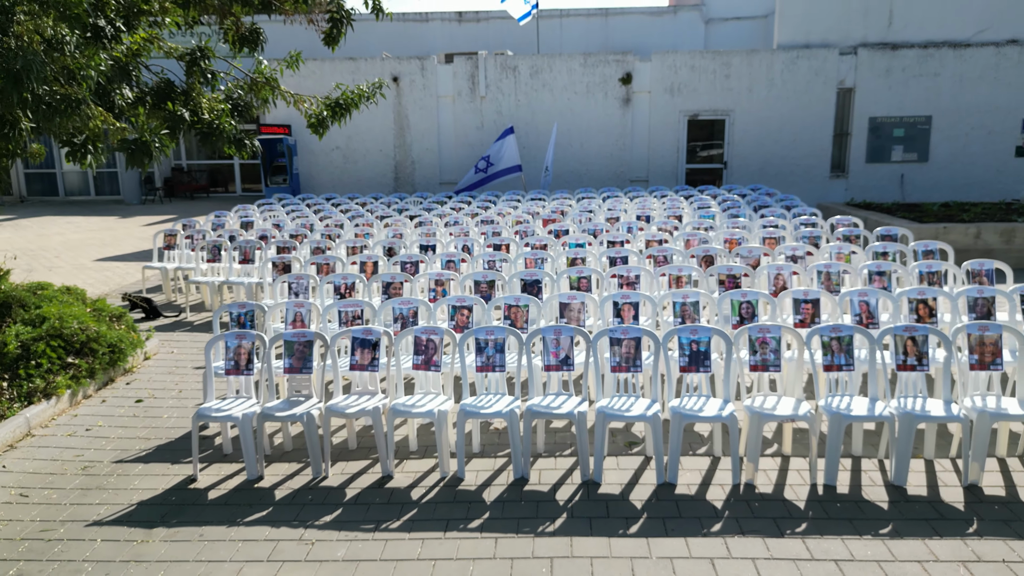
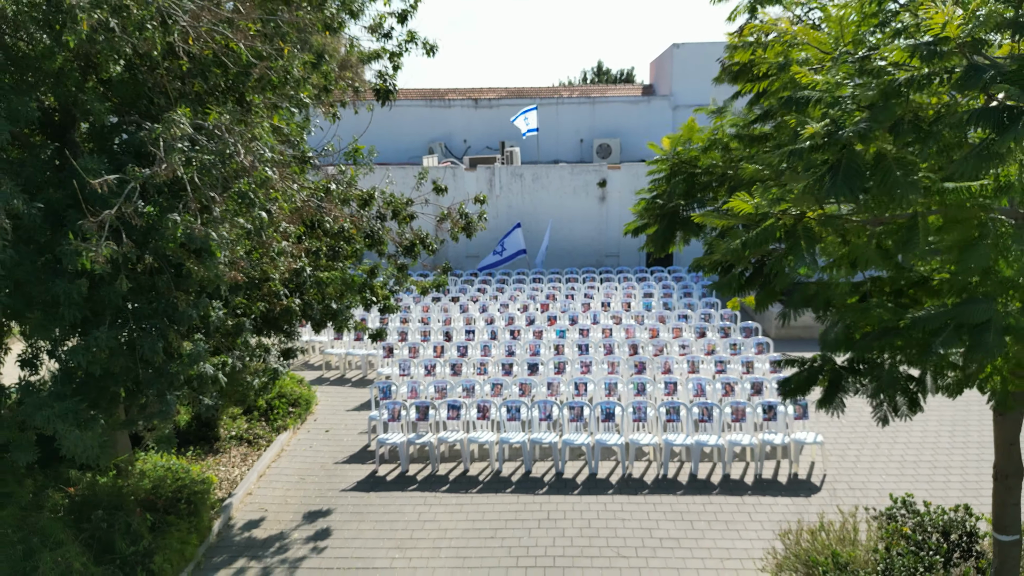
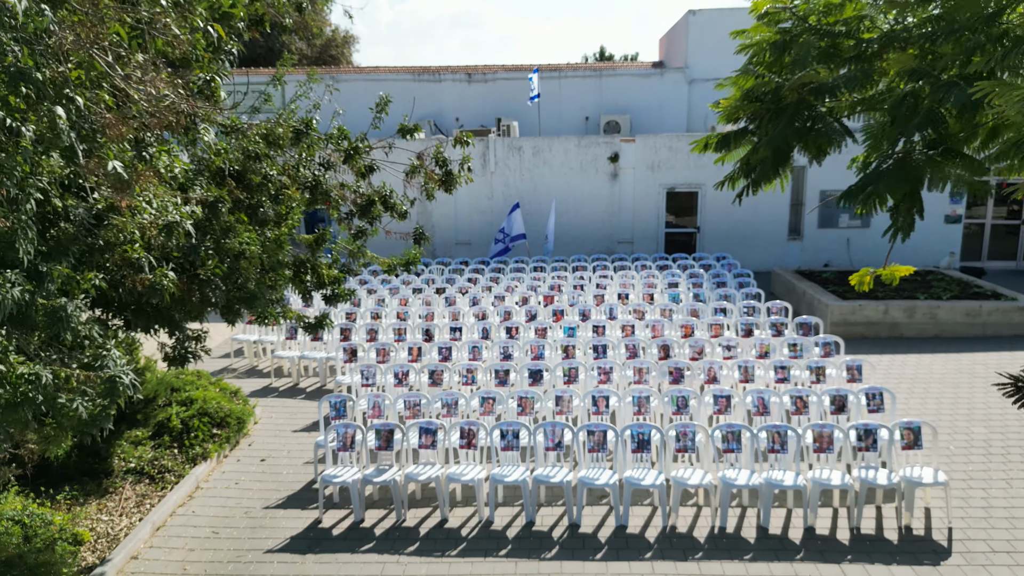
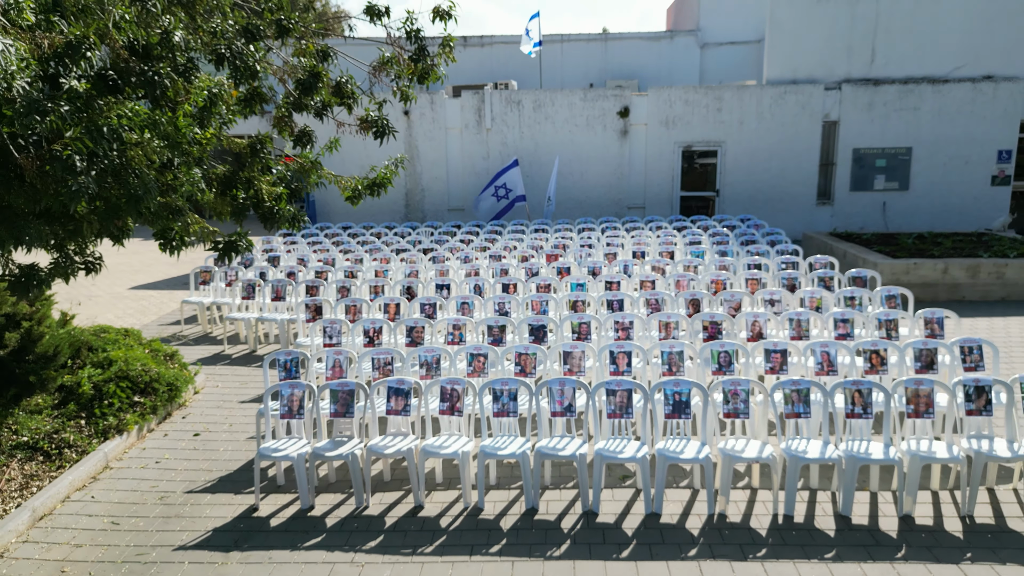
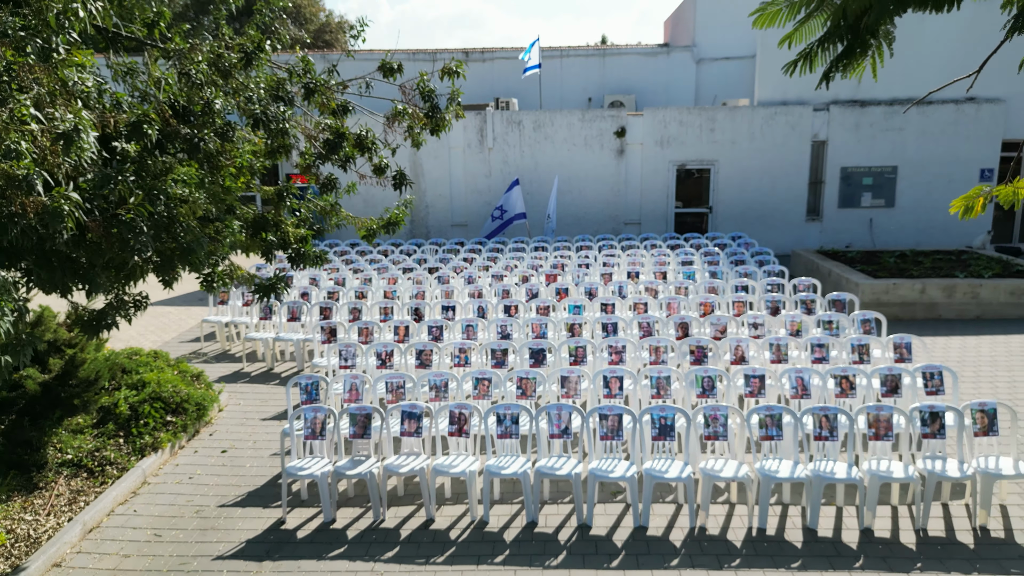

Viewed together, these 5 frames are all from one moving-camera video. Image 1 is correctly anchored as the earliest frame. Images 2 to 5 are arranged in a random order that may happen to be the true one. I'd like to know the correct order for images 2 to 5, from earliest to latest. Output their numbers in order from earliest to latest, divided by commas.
4, 5, 3, 2
